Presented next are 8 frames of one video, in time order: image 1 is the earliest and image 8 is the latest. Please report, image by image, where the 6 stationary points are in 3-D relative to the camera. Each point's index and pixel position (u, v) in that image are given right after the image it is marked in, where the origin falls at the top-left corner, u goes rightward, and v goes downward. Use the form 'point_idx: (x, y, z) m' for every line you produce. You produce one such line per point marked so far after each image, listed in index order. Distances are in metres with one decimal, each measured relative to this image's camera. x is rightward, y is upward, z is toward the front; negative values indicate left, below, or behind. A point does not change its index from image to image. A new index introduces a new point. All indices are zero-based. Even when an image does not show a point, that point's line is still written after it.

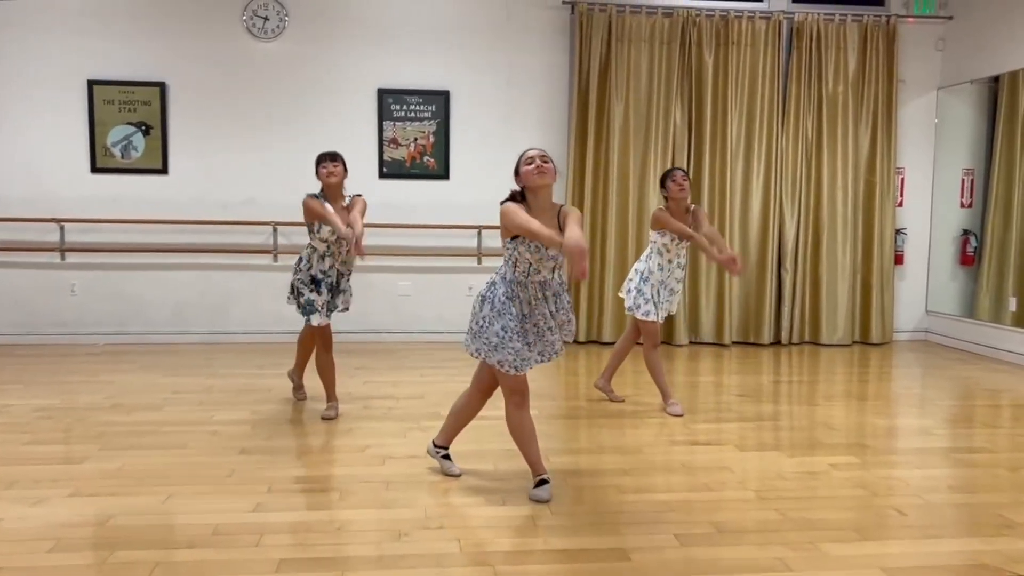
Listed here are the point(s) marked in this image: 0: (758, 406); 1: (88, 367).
0: (+1.4, -0.7, +4.3) m
1: (-2.7, -0.5, +4.8) m
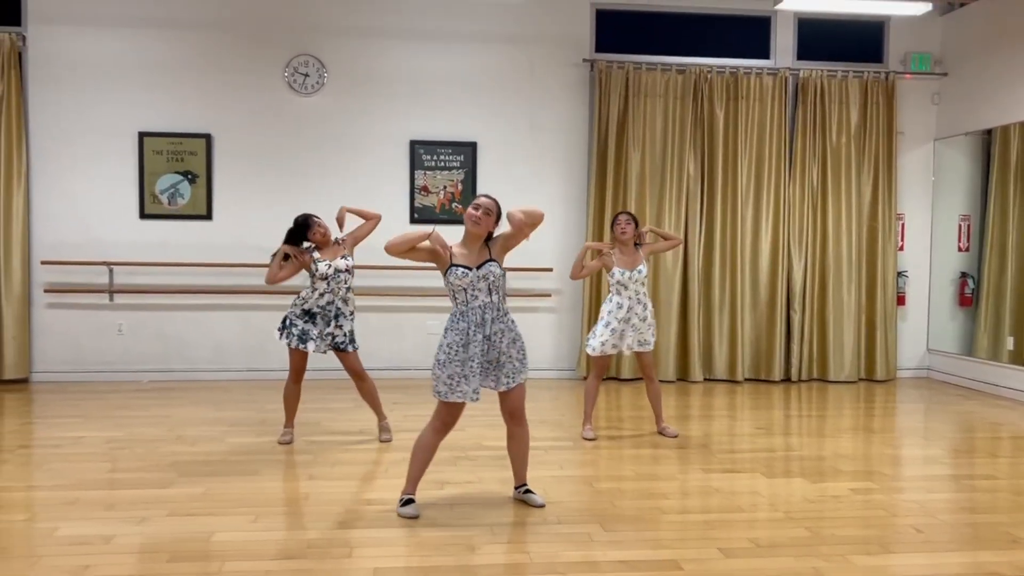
0: (+1.6, -0.9, +4.6) m
1: (-2.5, -0.8, +5.1) m
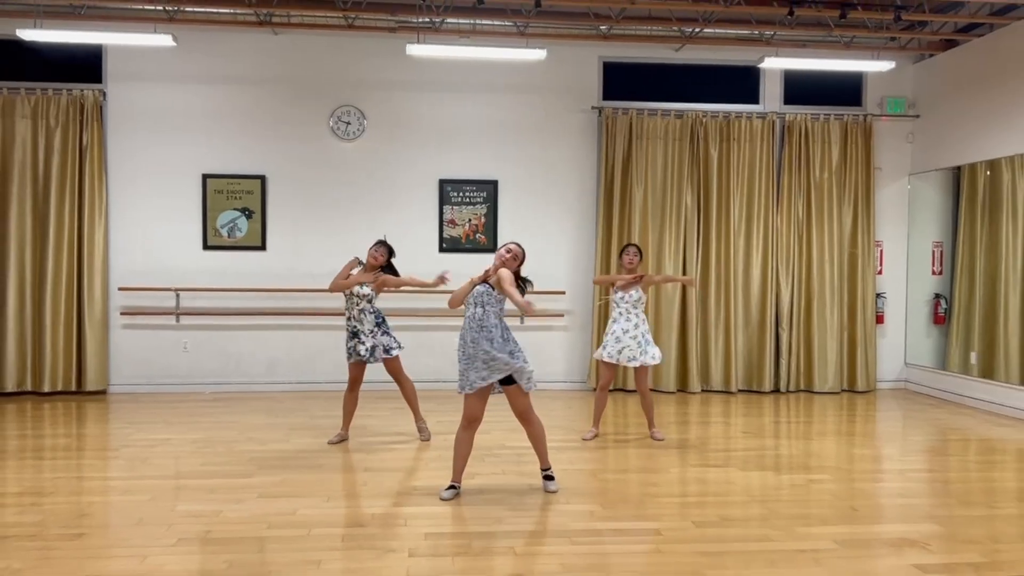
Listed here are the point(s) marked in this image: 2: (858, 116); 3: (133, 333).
0: (+1.7, -1.1, +5.3) m
1: (-2.4, -1.0, +5.9) m
2: (+3.2, +1.6, +7.0) m
3: (-3.3, -0.4, +6.6) m
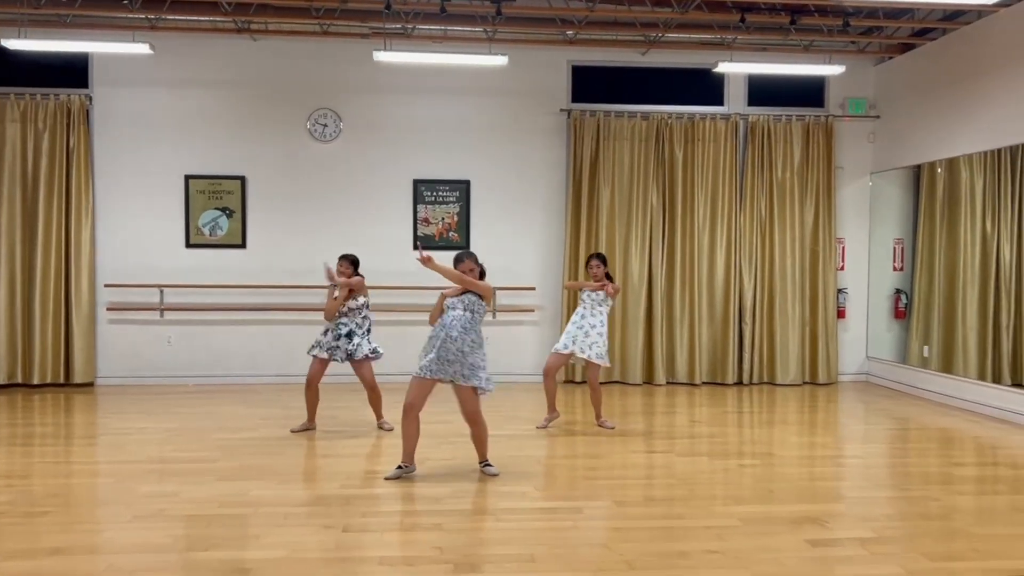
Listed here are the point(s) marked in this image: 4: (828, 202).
0: (+1.4, -1.1, +5.5) m
1: (-2.7, -0.9, +6.2) m
2: (+3.0, +1.6, +7.2) m
3: (-3.6, -0.4, +6.9) m
4: (+3.0, +0.8, +7.2) m
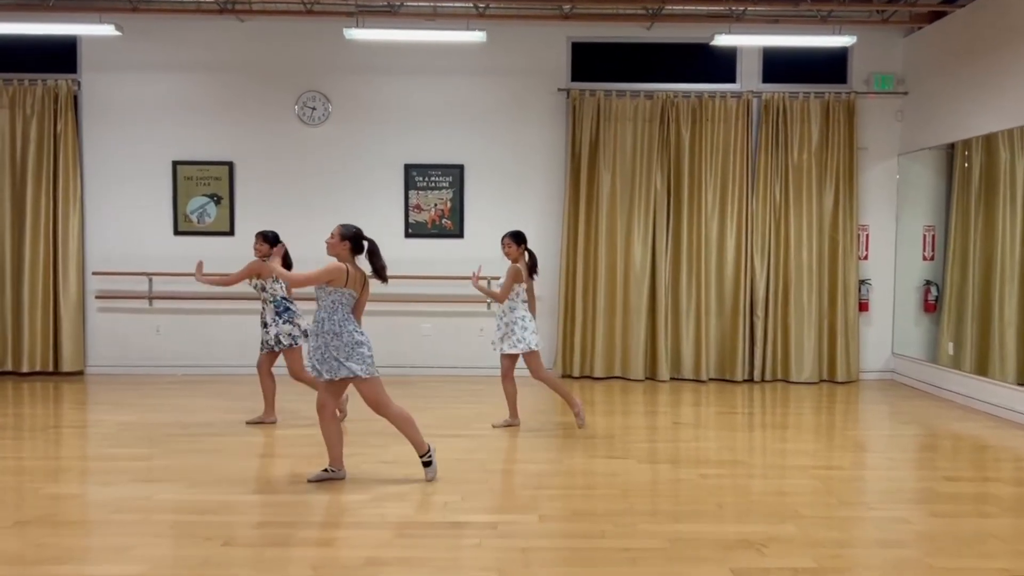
0: (+1.3, -1.0, +5.1) m
1: (-2.8, -0.8, +6.0) m
2: (+2.9, +1.7, +6.7) m
3: (-3.7, -0.3, +6.8) m
4: (+3.0, +0.9, +6.7) m
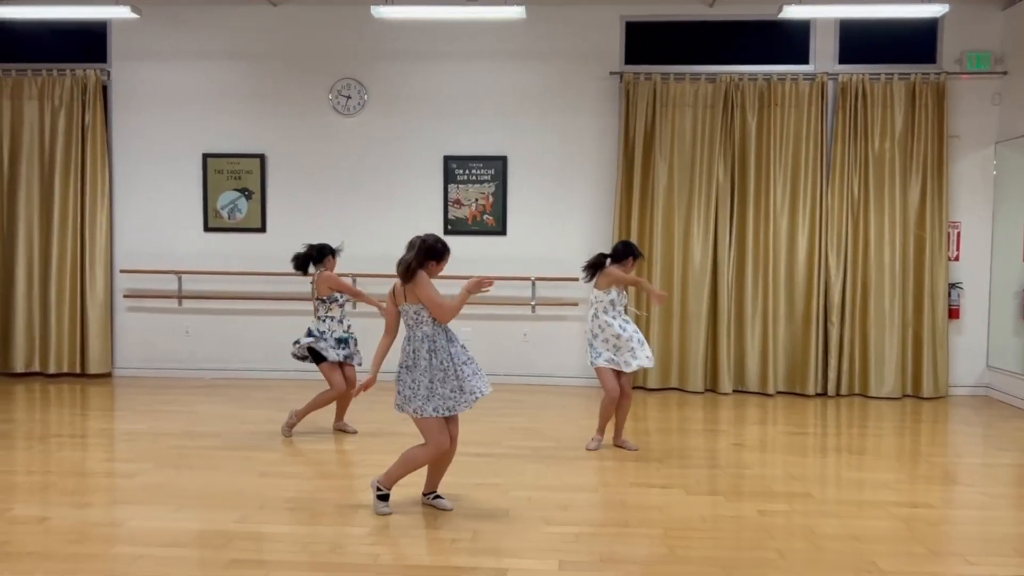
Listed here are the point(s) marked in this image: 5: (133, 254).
0: (+1.5, -1.0, +4.5) m
1: (-2.4, -0.8, +5.7) m
2: (+3.3, +1.7, +5.9) m
3: (-3.3, -0.2, +6.5) m
4: (+3.4, +0.9, +5.9) m
5: (-3.3, +0.3, +6.5) m
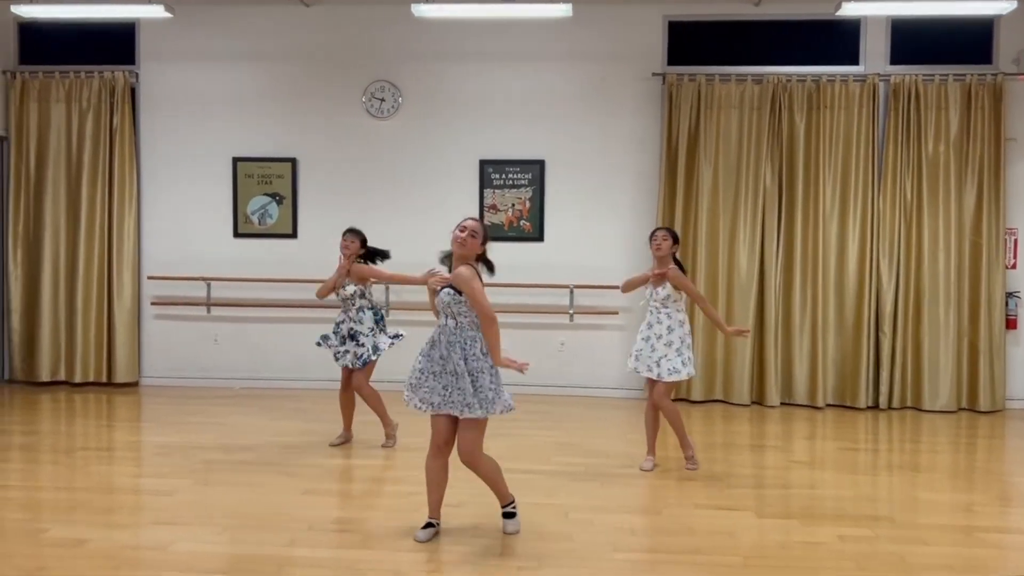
0: (+1.8, -1.1, +4.3) m
1: (-2.1, -0.9, +5.5) m
2: (+3.6, +1.6, +5.7) m
3: (-2.9, -0.3, +6.4) m
4: (+3.7, +0.8, +5.7) m
5: (-3.0, +0.2, +6.4) m
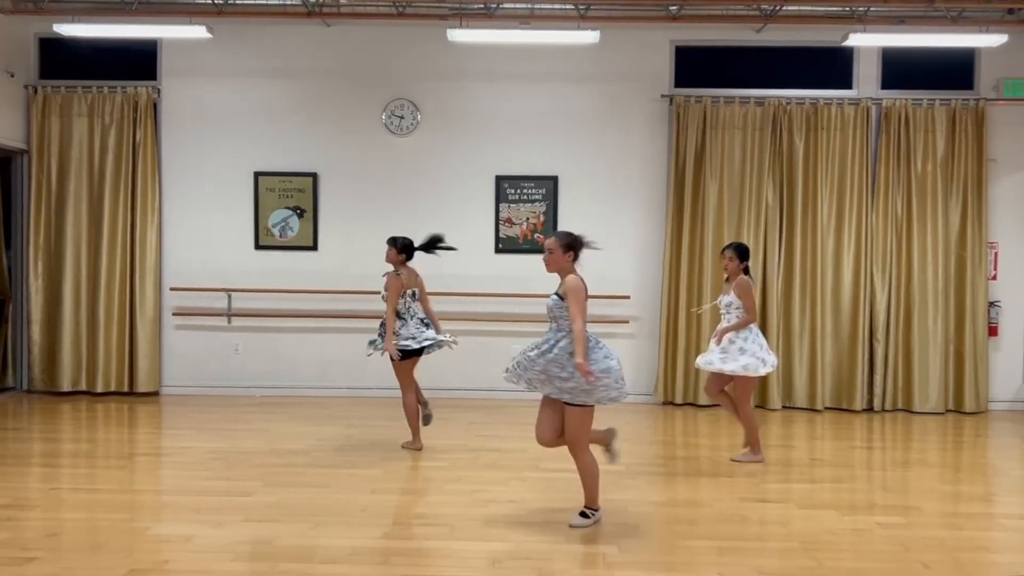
0: (+2.1, -1.1, +4.6) m
1: (-2.0, -1.0, +5.7) m
2: (+3.8, +1.5, +6.2) m
3: (-2.8, -0.4, +6.5) m
4: (+3.8, +0.7, +6.2) m
5: (-2.9, +0.1, +6.5) m
